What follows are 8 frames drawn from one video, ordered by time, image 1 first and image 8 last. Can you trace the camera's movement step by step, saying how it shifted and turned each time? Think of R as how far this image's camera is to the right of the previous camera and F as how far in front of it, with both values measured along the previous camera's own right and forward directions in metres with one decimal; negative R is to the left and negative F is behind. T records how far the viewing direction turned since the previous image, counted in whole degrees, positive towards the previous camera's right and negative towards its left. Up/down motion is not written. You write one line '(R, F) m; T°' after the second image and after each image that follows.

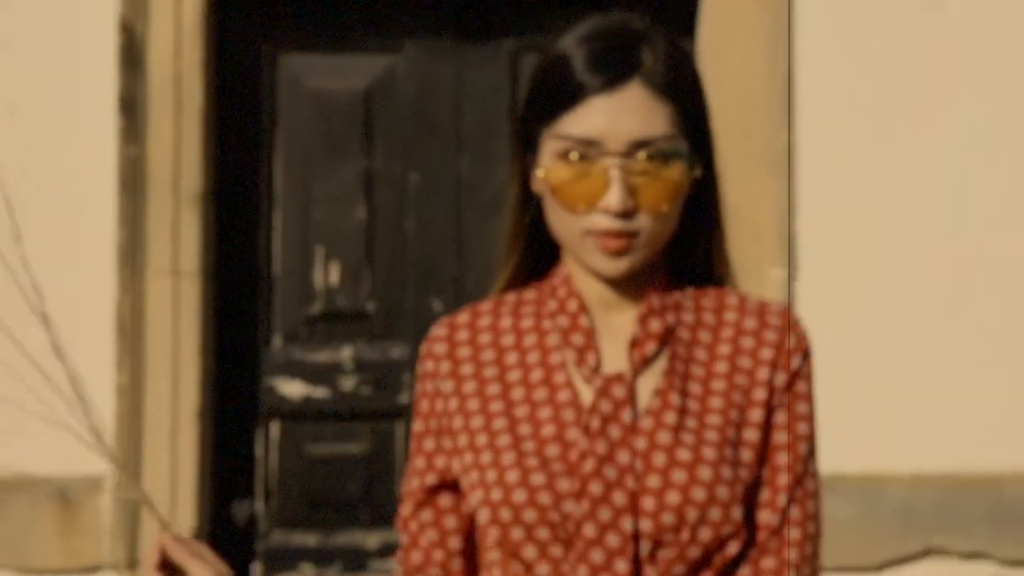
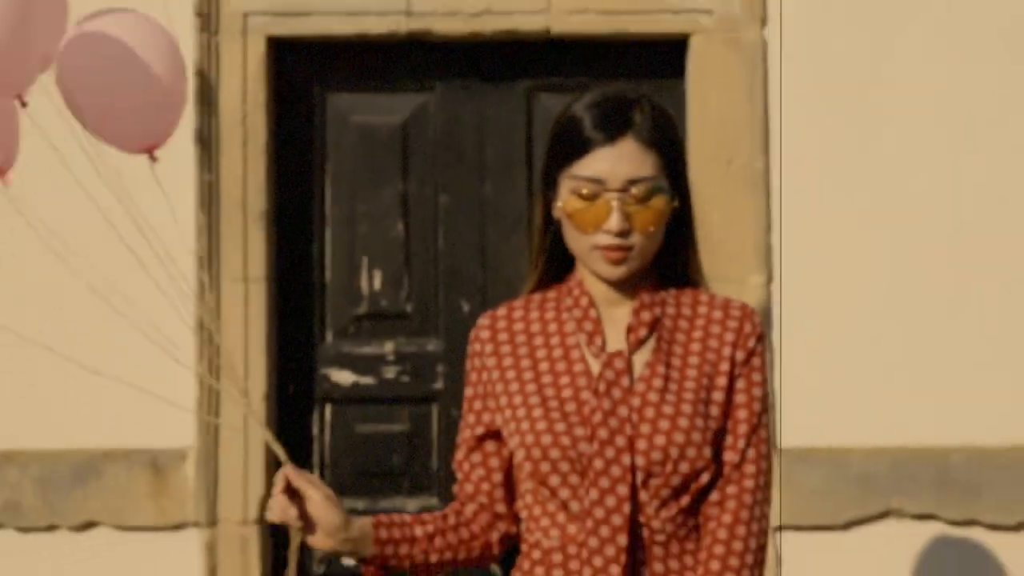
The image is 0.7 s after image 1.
(0.0, -0.6) m; 0°
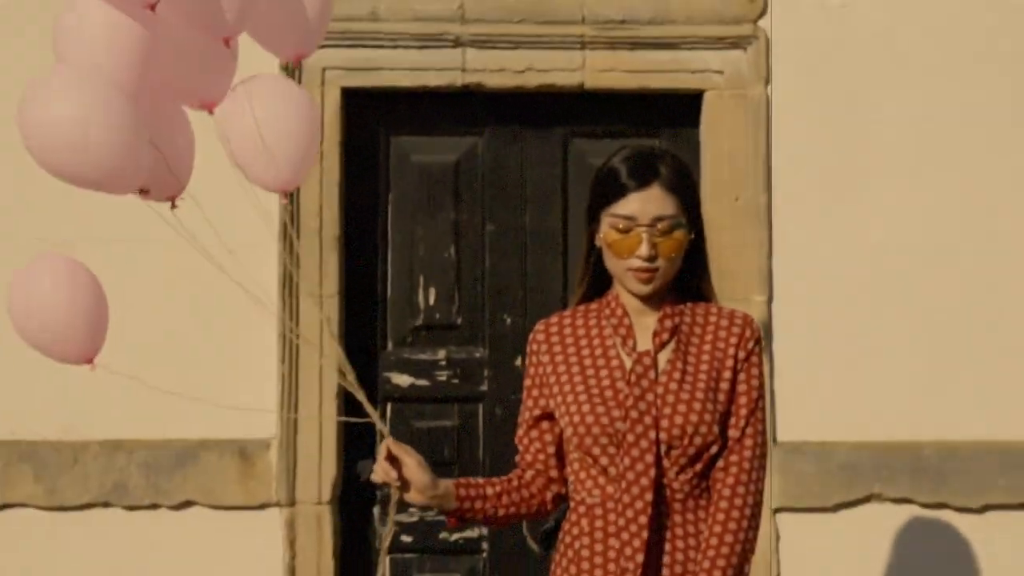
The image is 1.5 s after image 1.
(-0.1, -0.7) m; 0°
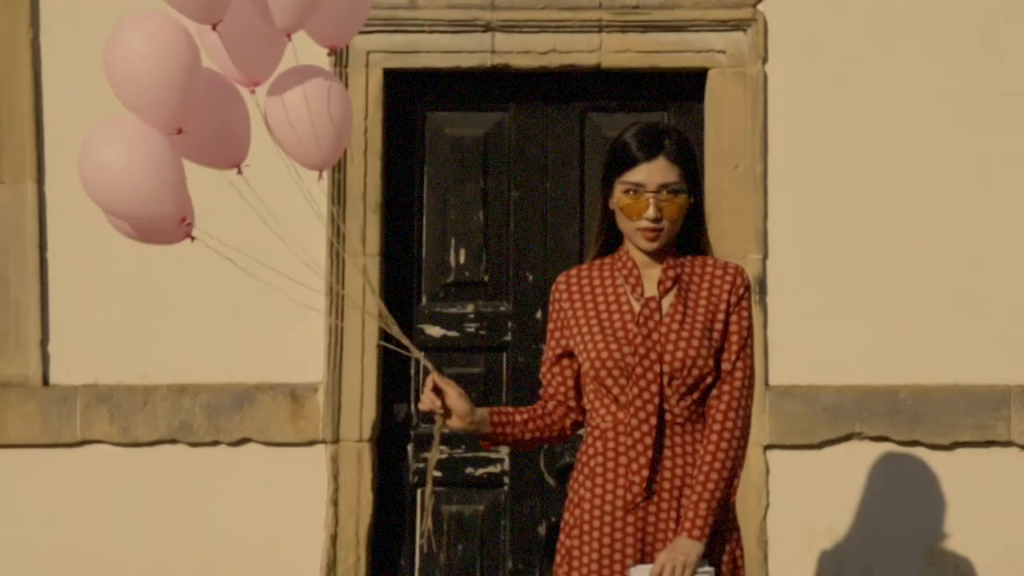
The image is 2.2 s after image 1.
(0.0, -0.5) m; 0°
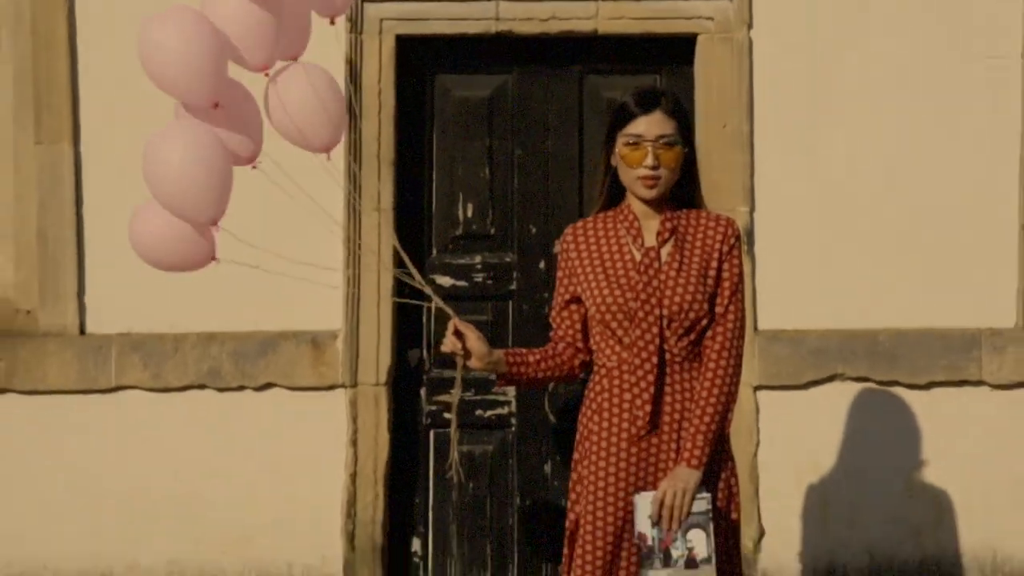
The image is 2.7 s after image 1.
(-0.1, -0.4) m; 0°
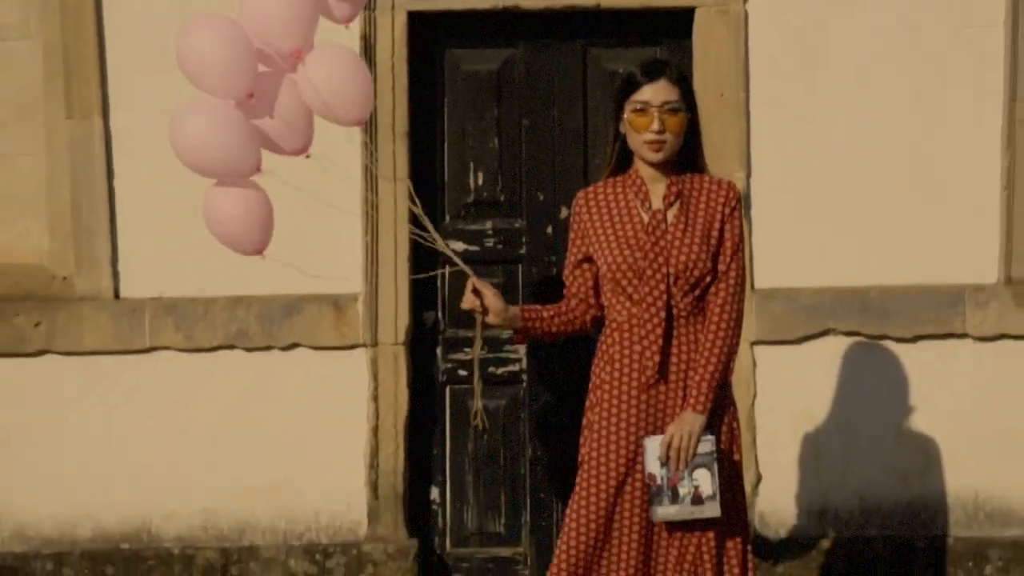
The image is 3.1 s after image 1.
(-0.1, -0.3) m; 0°
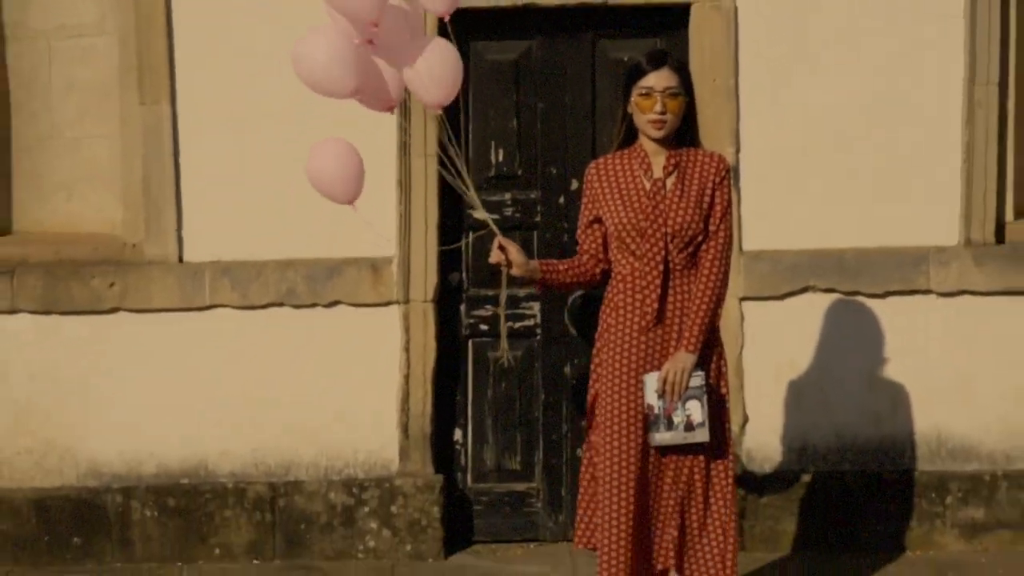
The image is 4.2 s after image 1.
(0.0, -0.7) m; 0°
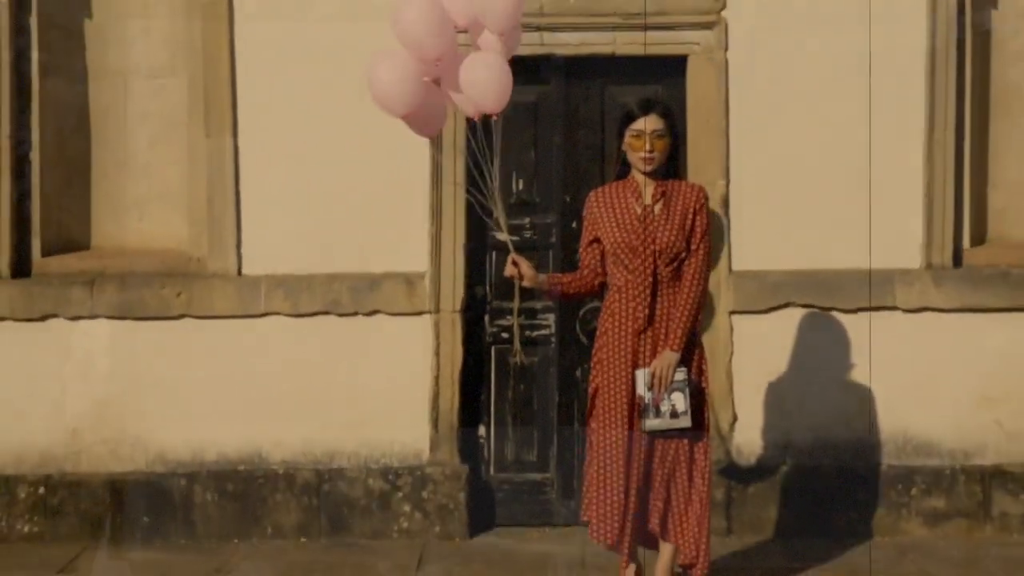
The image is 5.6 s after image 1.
(0.0, -0.9) m; -1°
